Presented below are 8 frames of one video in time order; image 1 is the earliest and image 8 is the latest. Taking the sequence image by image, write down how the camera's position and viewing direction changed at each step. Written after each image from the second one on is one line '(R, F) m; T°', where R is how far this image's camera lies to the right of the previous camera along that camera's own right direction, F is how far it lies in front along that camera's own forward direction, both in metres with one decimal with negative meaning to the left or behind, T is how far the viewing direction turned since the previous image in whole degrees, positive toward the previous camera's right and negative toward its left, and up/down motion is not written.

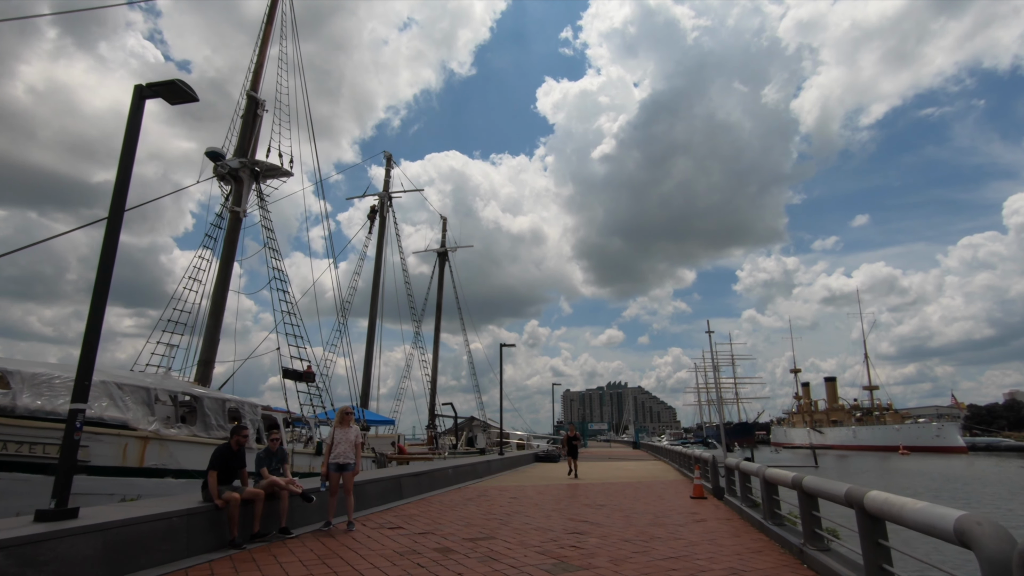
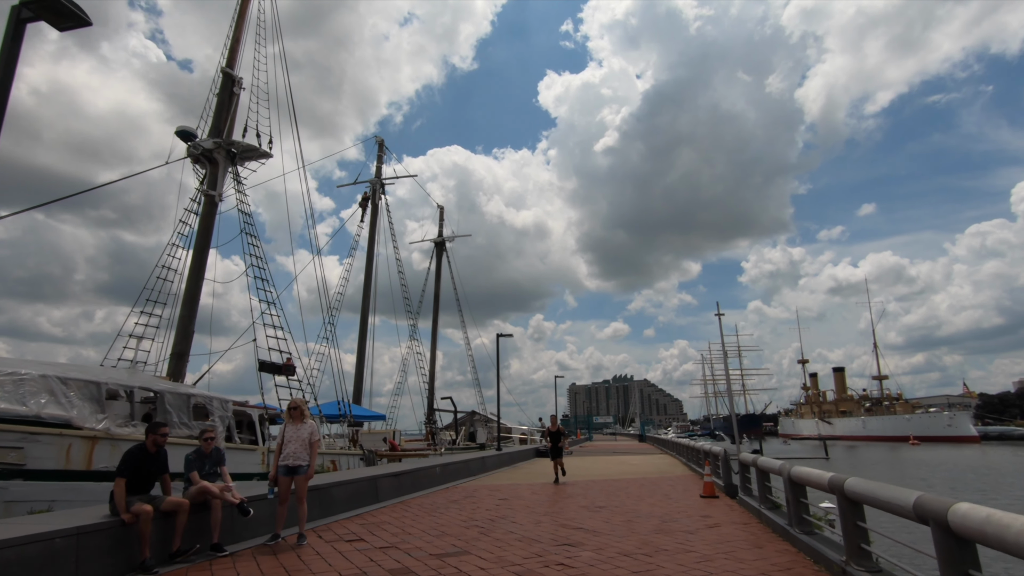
(+0.3, +1.1) m; -1°
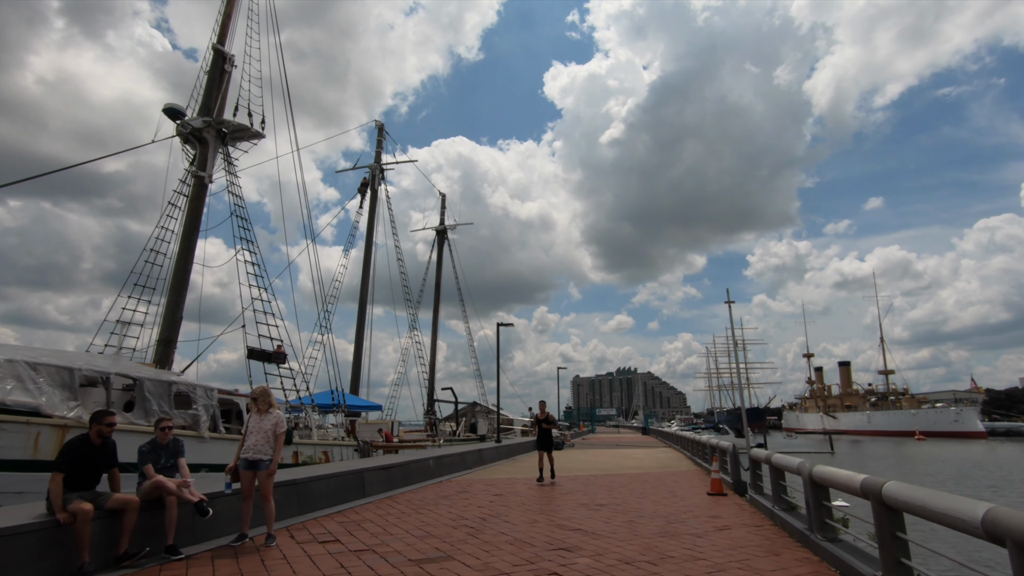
(+0.1, +0.6) m; 0°
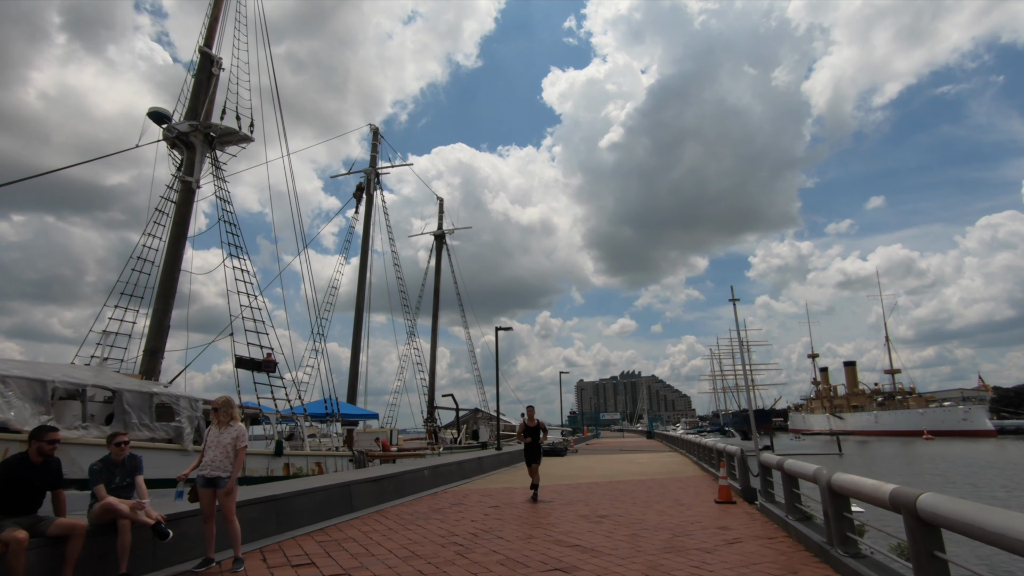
(+0.2, +0.5) m; 0°
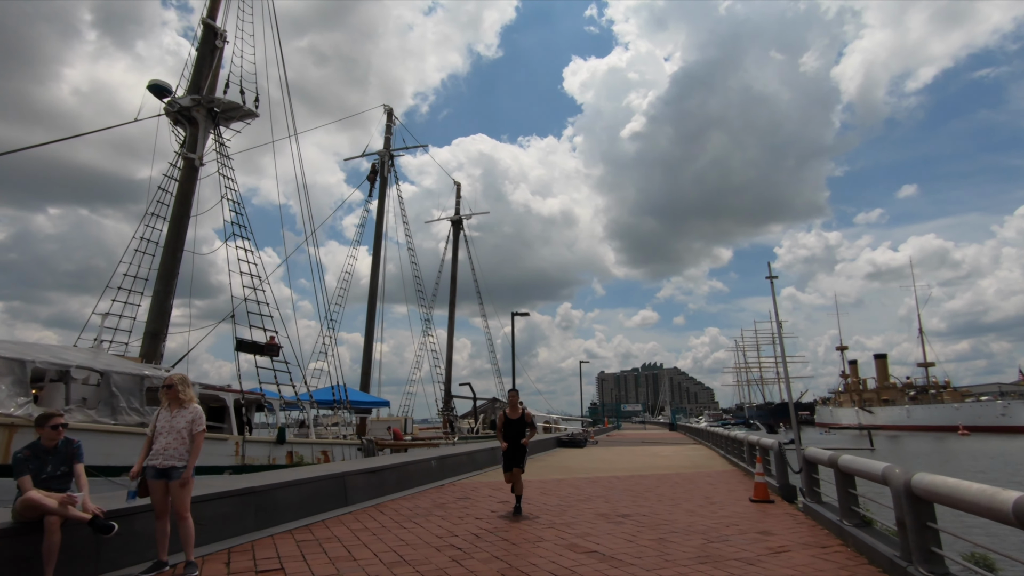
(+0.1, +0.9) m; -2°
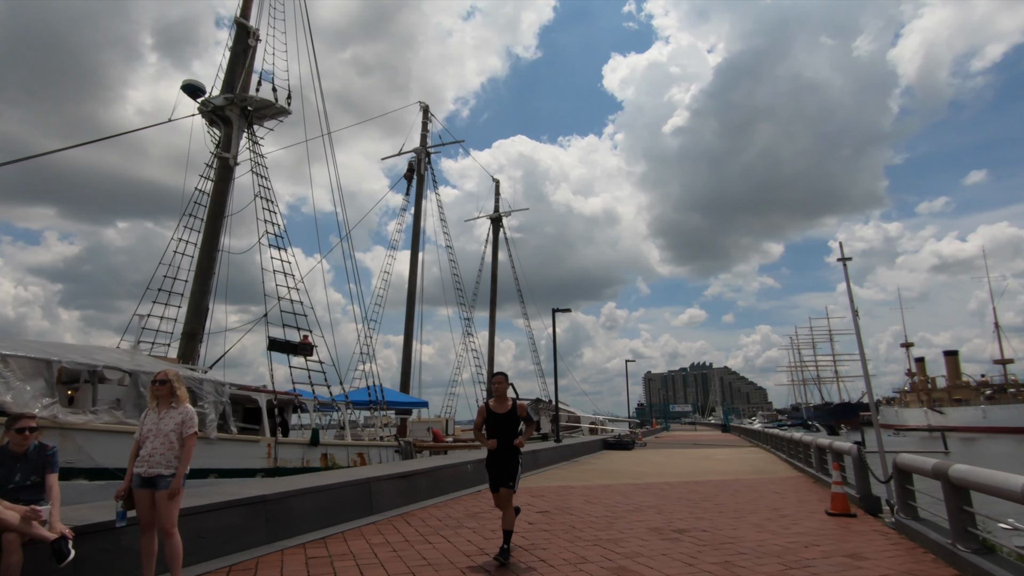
(+0.1, +0.8) m; -5°
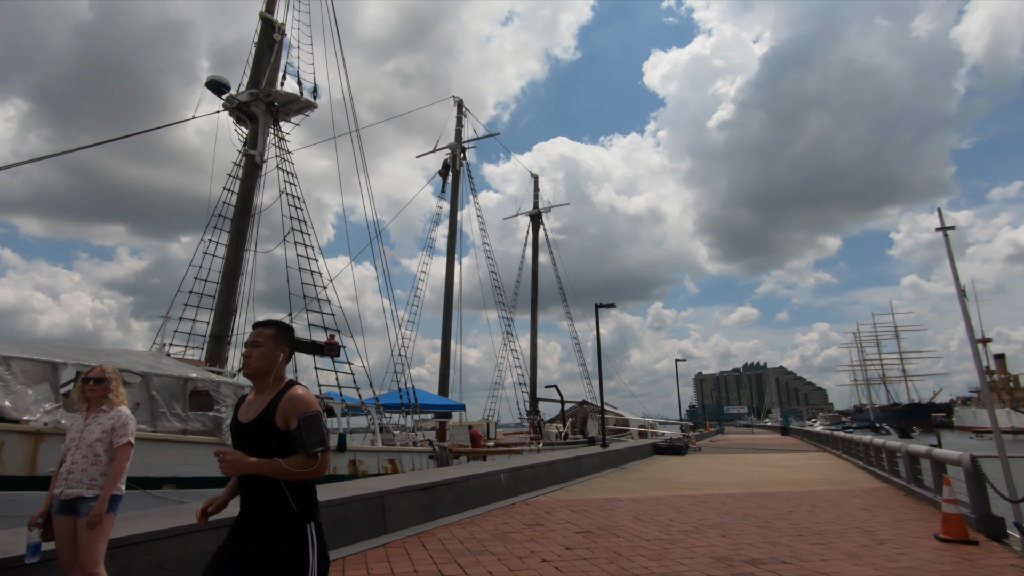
(+0.2, +1.0) m; -5°
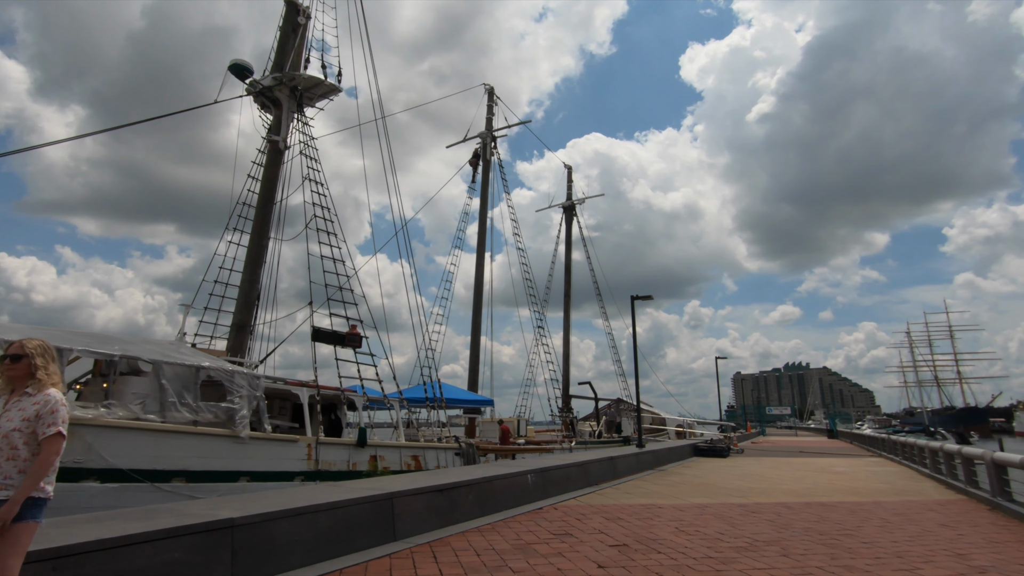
(+0.1, +0.7) m; -4°
